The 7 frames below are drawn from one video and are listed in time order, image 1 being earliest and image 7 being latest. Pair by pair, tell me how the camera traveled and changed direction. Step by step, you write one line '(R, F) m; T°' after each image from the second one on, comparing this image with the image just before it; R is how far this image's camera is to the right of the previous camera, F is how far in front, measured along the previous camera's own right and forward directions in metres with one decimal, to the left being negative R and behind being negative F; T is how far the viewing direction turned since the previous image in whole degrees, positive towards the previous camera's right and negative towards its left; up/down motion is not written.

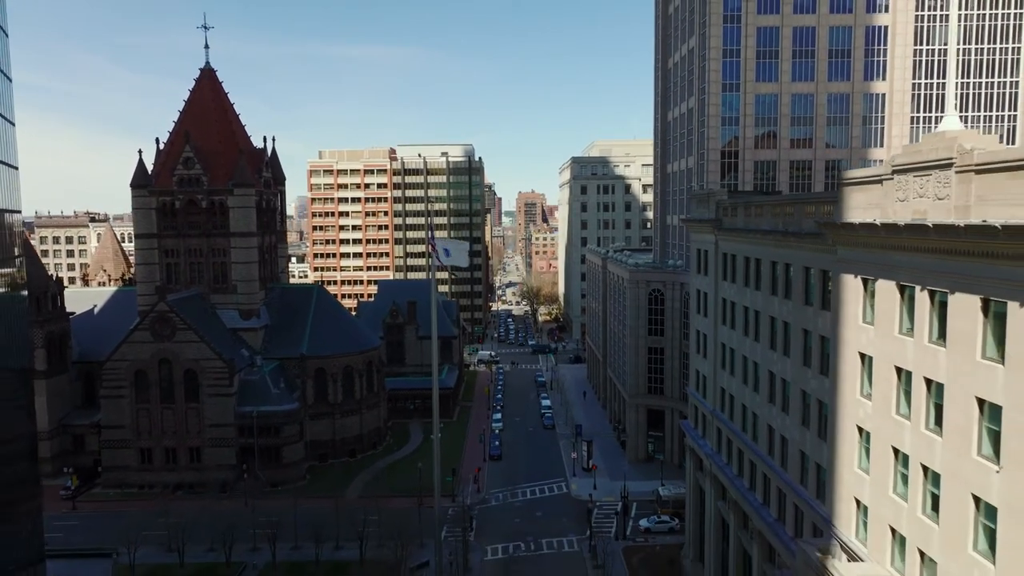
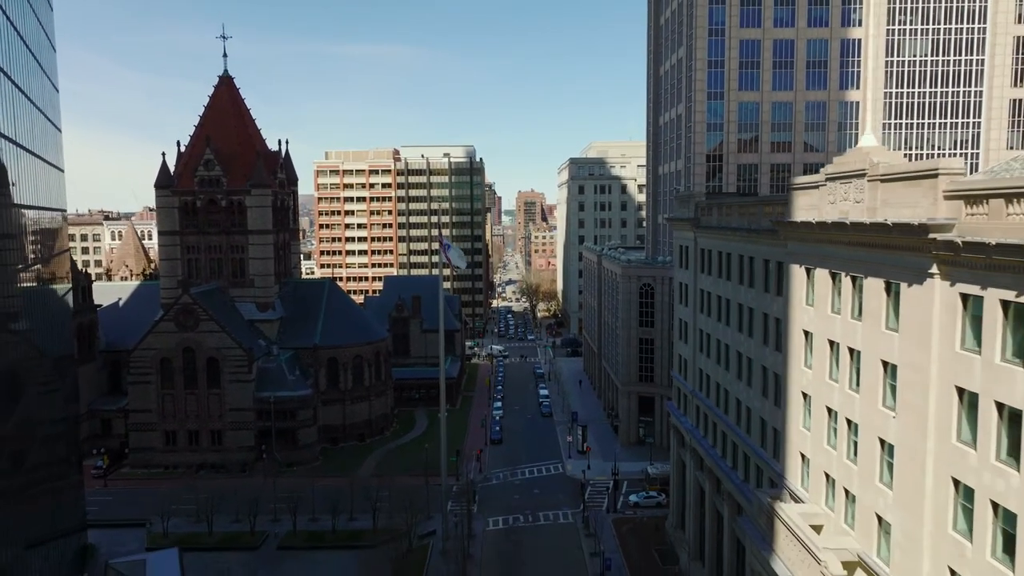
(0.0, -4.8) m; 0°
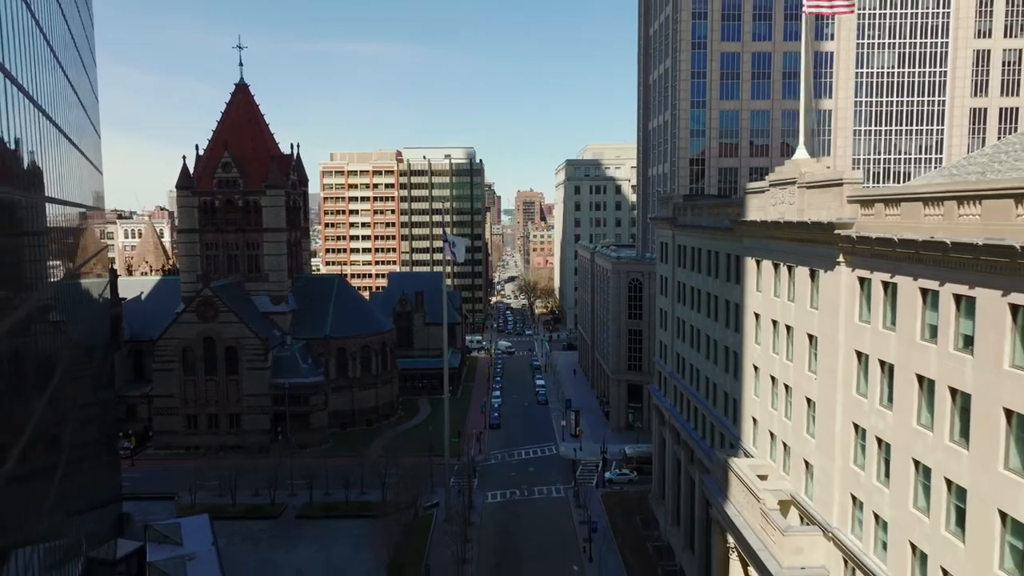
(+0.2, -5.4) m; 0°
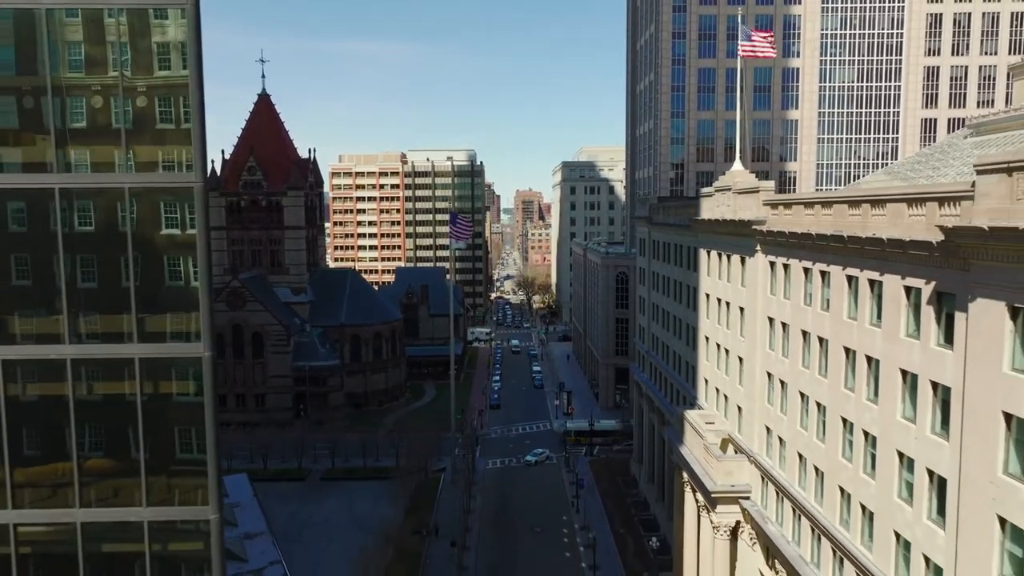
(+0.1, -8.2) m; 0°
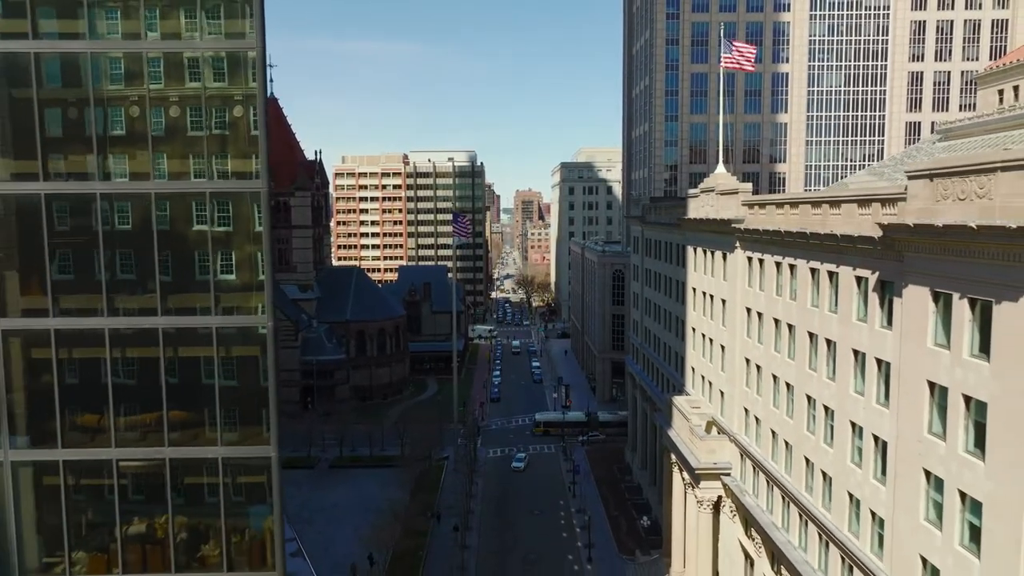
(0.0, -3.1) m; 0°
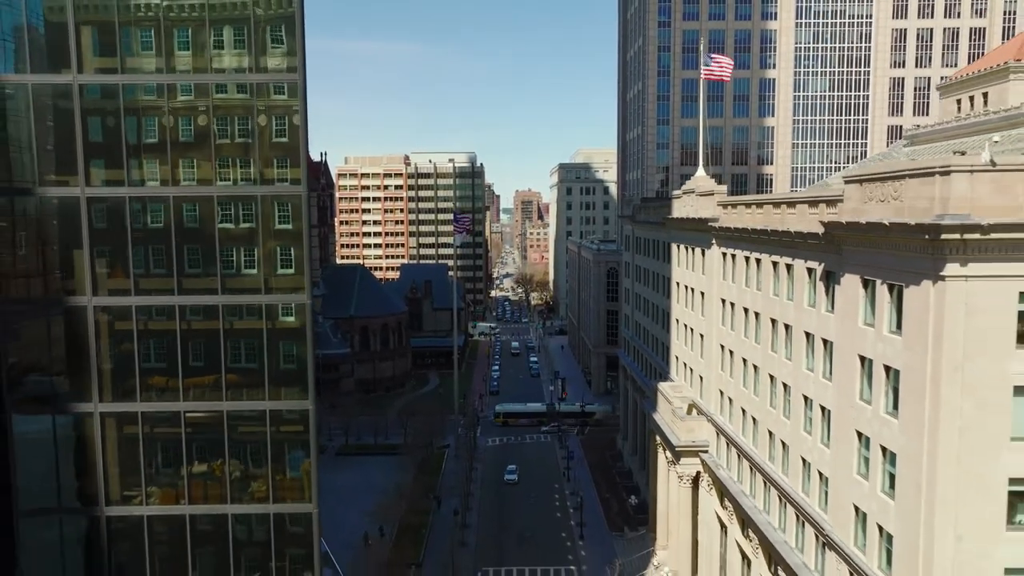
(+0.2, -3.6) m; 0°
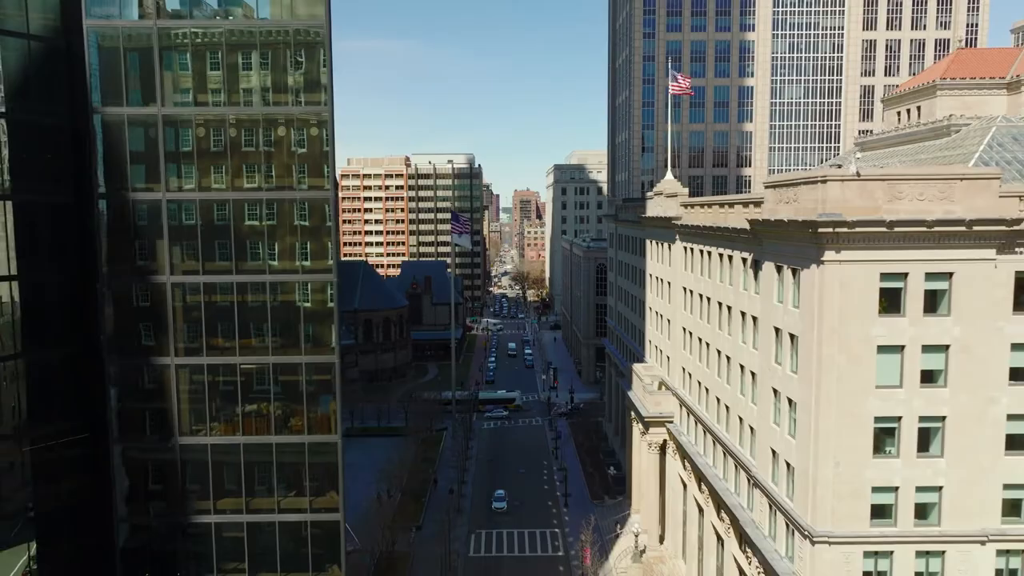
(+0.7, -5.8) m; 0°
